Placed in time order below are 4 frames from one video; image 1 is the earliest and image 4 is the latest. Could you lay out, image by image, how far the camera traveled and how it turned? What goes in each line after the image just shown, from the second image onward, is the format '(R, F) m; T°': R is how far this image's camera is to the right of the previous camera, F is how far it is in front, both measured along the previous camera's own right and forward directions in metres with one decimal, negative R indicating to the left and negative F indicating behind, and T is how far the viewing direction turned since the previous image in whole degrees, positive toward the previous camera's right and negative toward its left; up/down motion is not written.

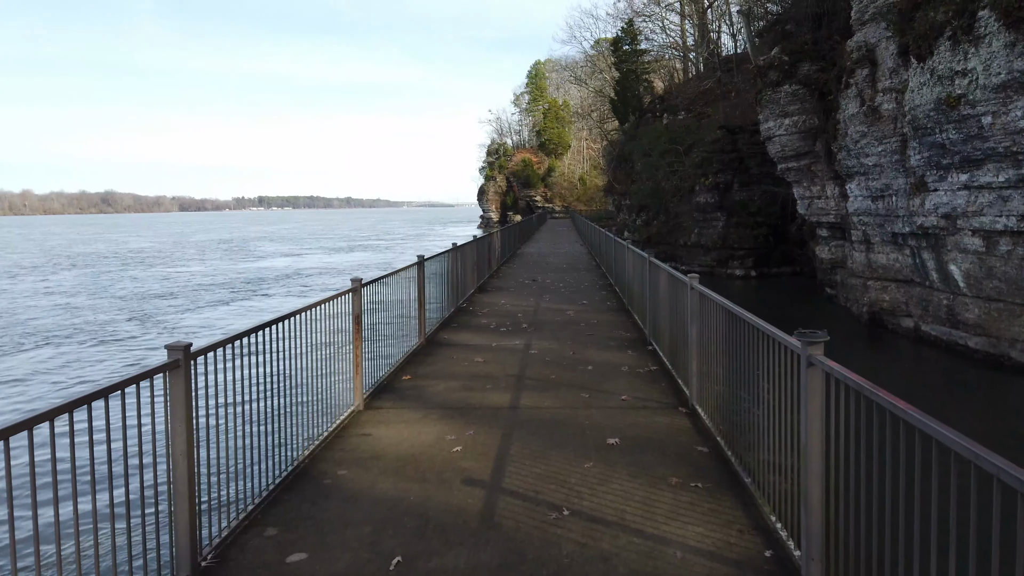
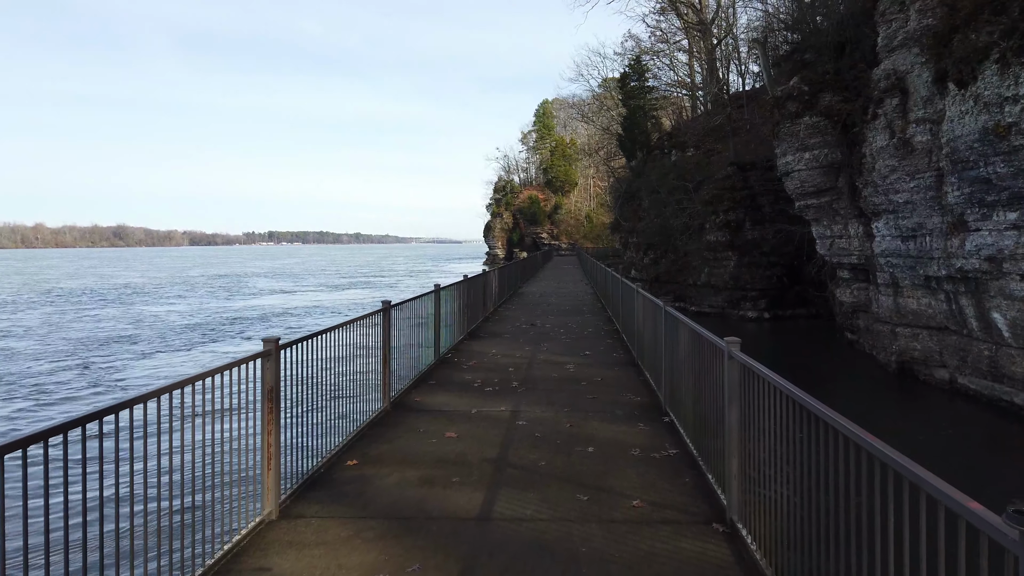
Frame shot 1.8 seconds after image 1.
(+0.2, +1.3) m; -1°
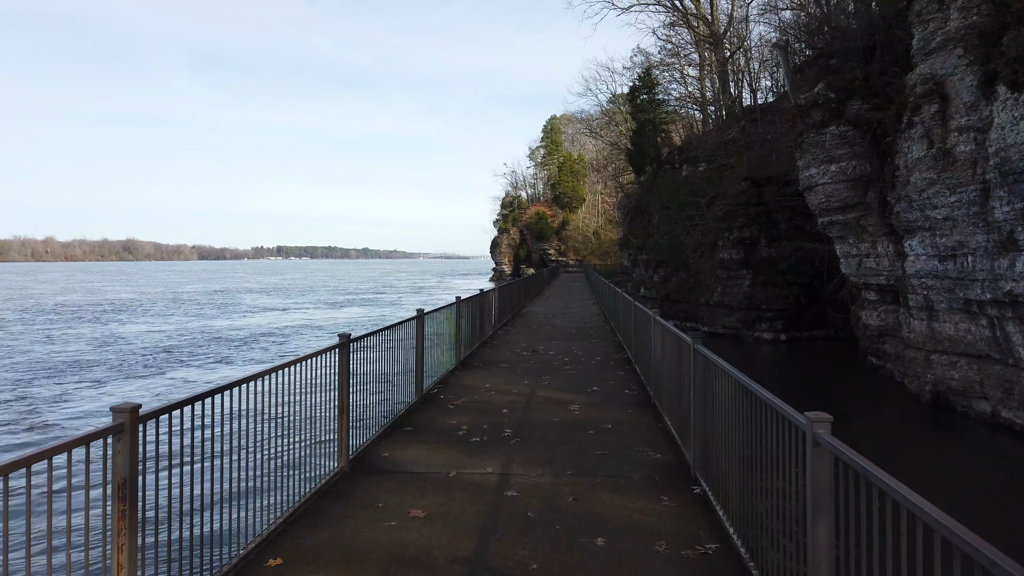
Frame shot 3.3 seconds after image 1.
(+0.1, +1.2) m; -1°
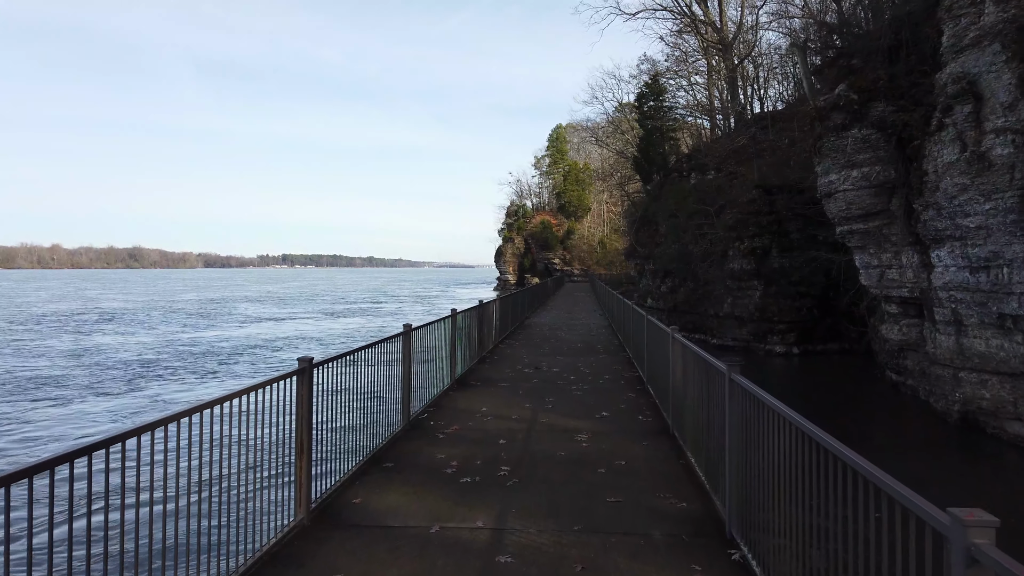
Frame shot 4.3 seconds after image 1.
(0.0, +0.8) m; 0°
